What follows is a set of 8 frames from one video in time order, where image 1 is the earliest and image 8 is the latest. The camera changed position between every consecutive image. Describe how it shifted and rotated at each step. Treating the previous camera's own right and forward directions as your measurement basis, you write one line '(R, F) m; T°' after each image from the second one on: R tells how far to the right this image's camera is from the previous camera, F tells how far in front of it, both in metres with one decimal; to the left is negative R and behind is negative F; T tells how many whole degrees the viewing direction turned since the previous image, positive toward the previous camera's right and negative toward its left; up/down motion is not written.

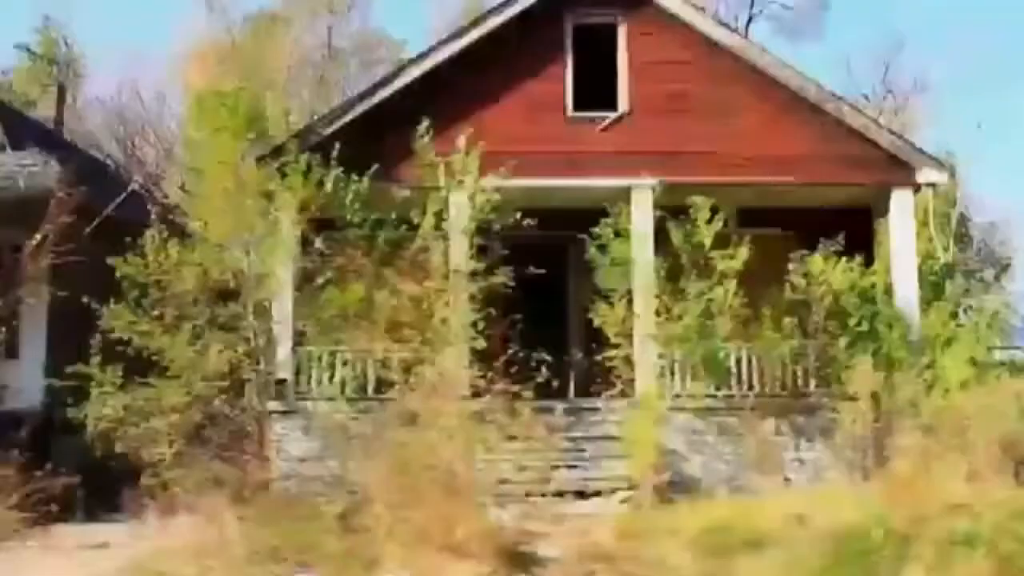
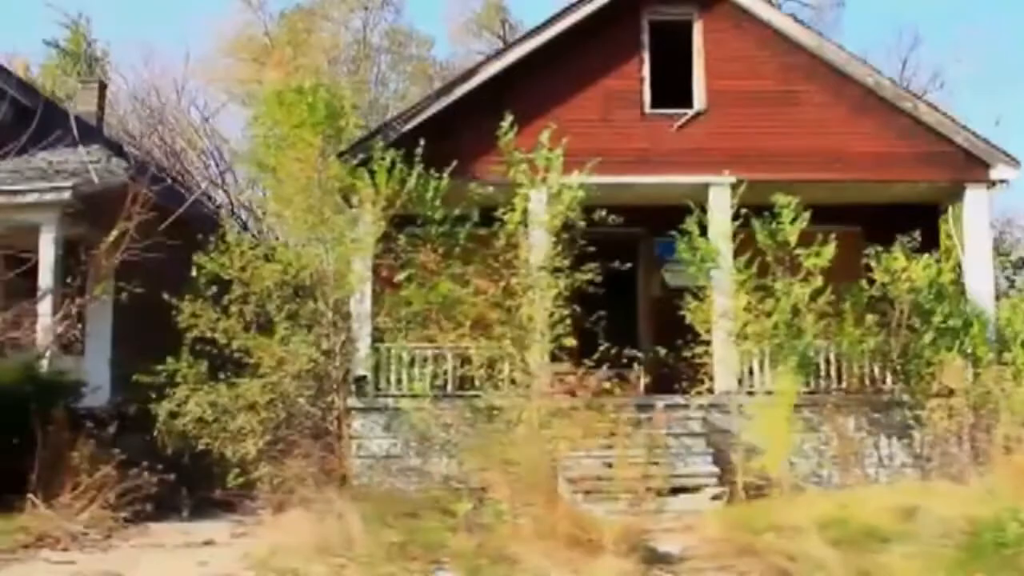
(-1.2, 0.0) m; +1°
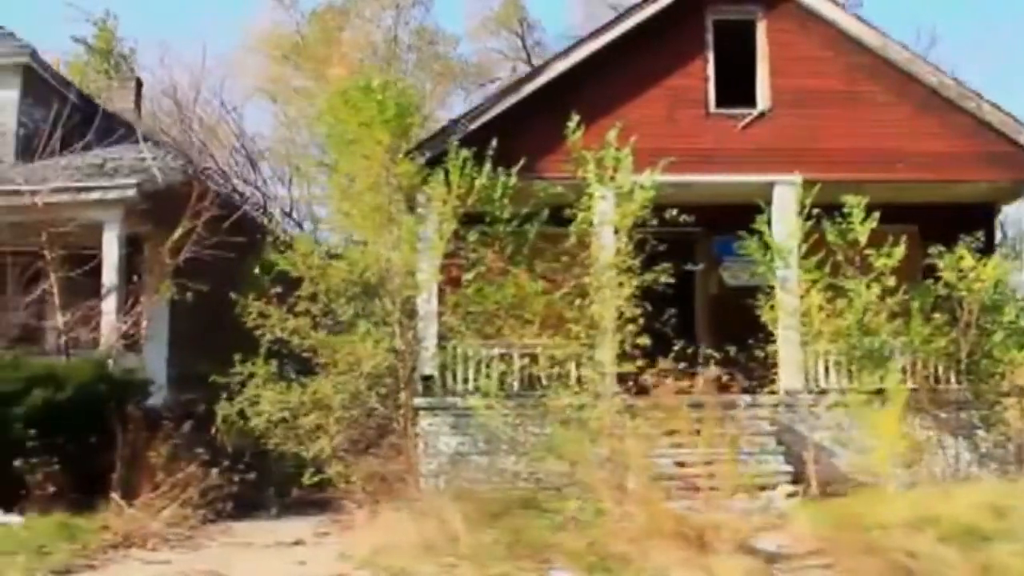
(-1.0, 0.0) m; +1°
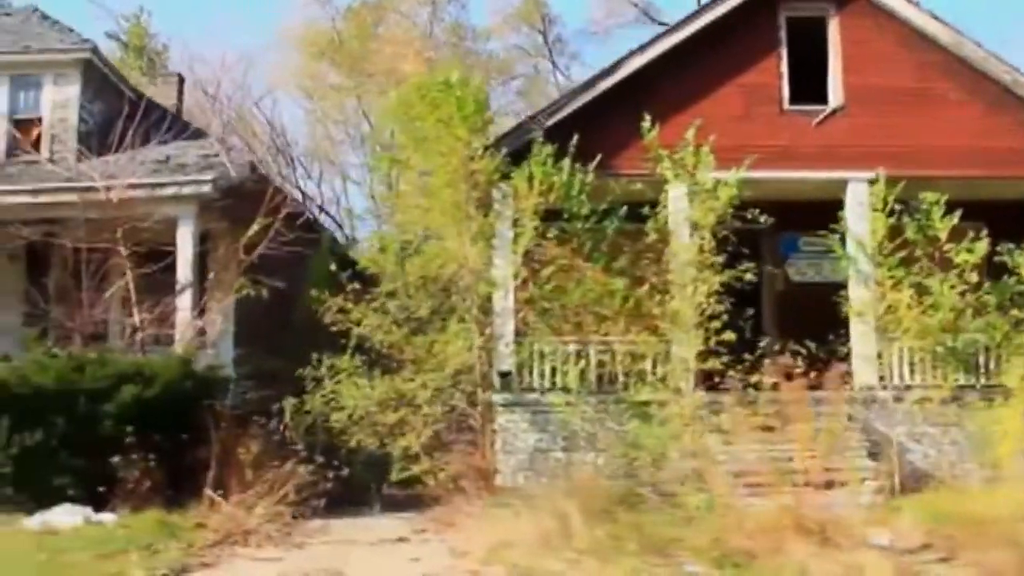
(-1.1, 0.0) m; +1°
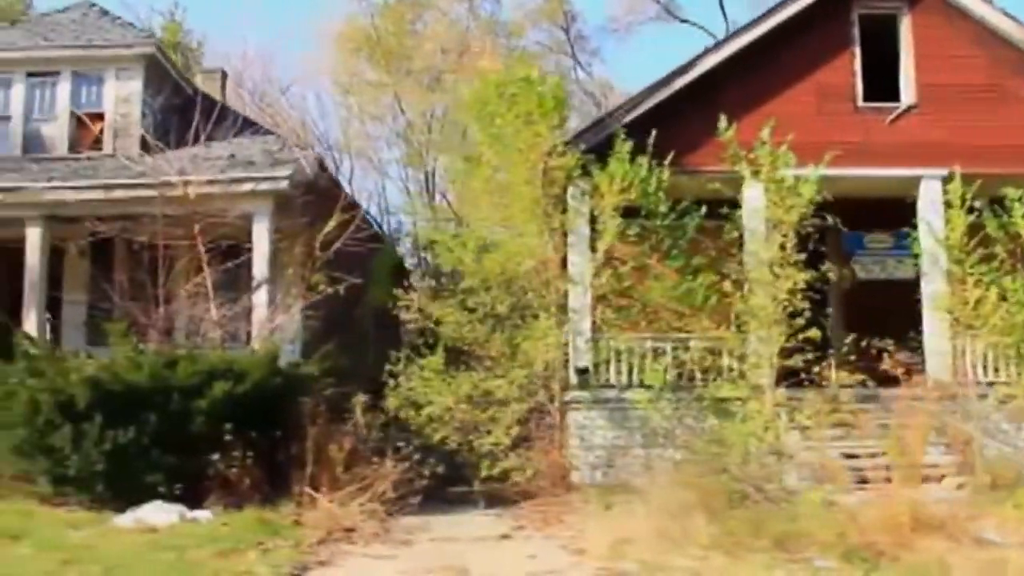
(-1.1, 0.0) m; +1°
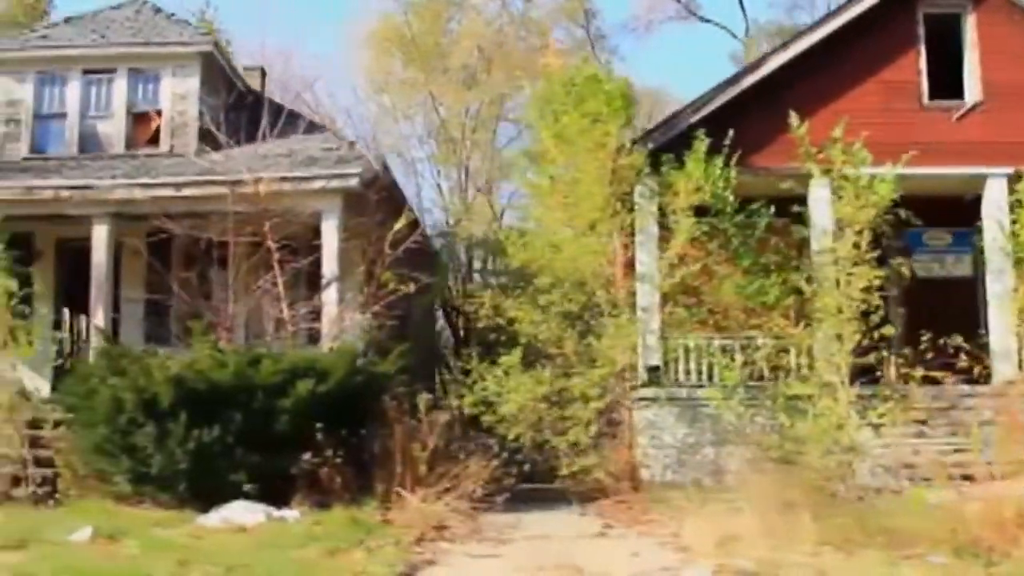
(-1.0, 0.0) m; +1°
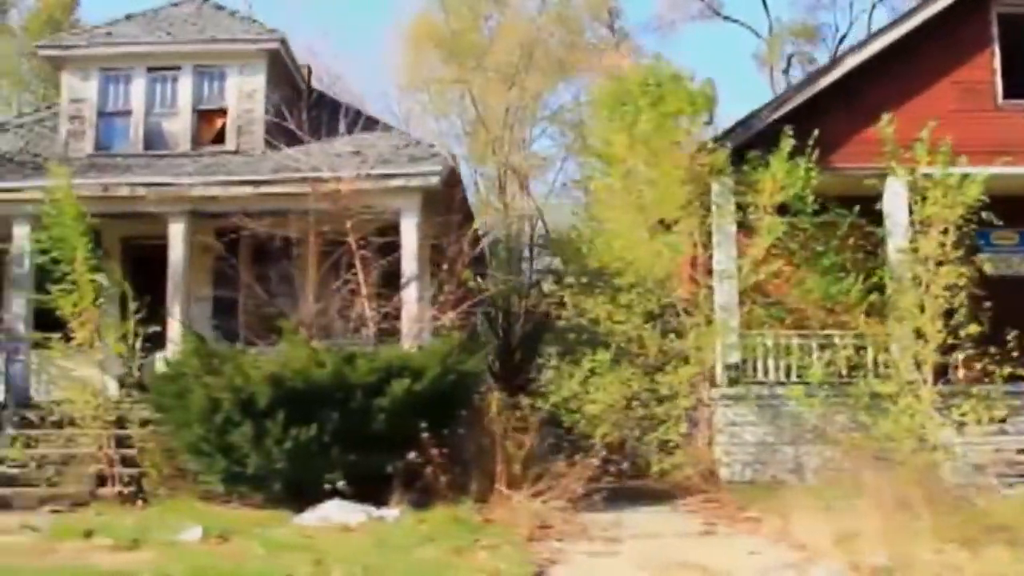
(-1.1, 0.0) m; +1°
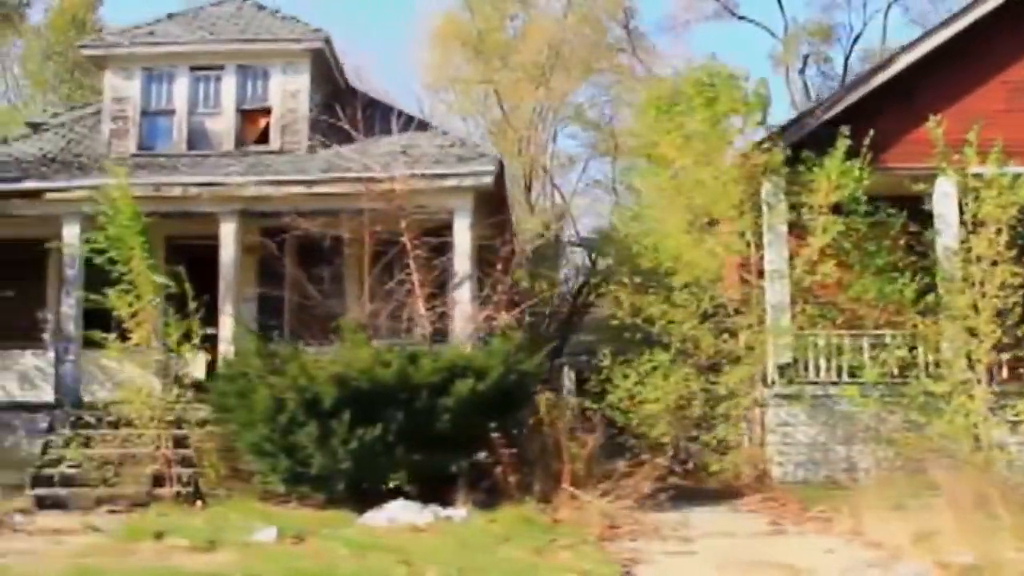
(-0.8, 0.0) m; +1°
